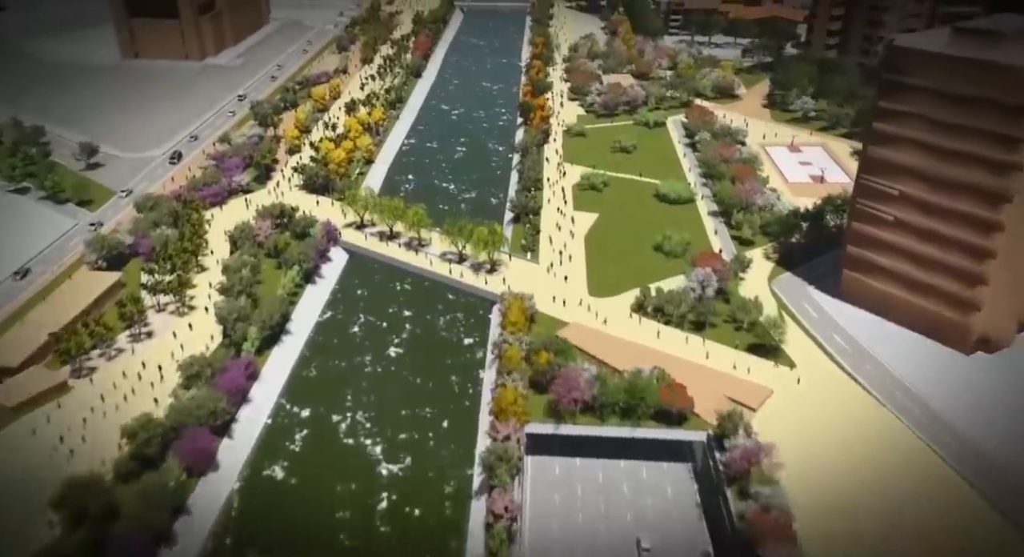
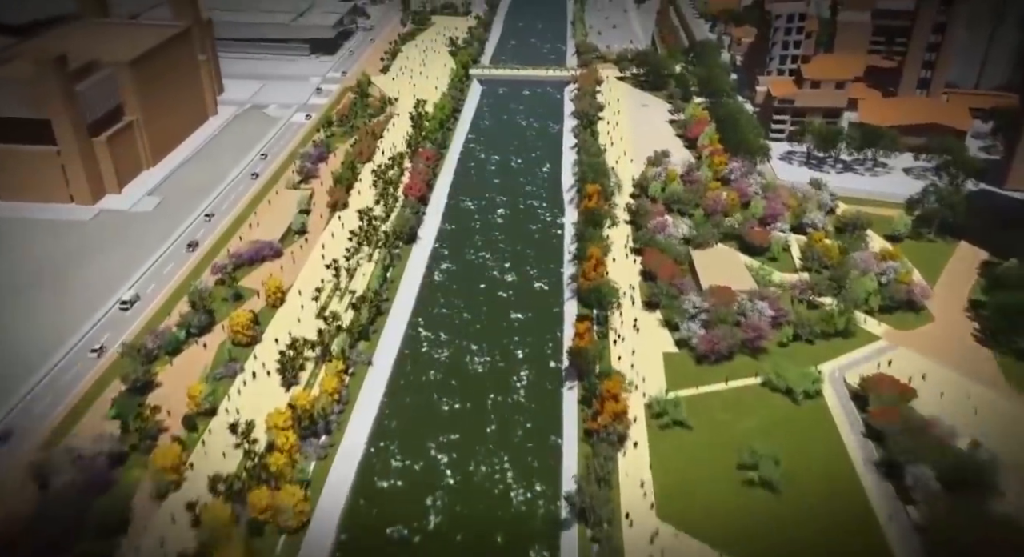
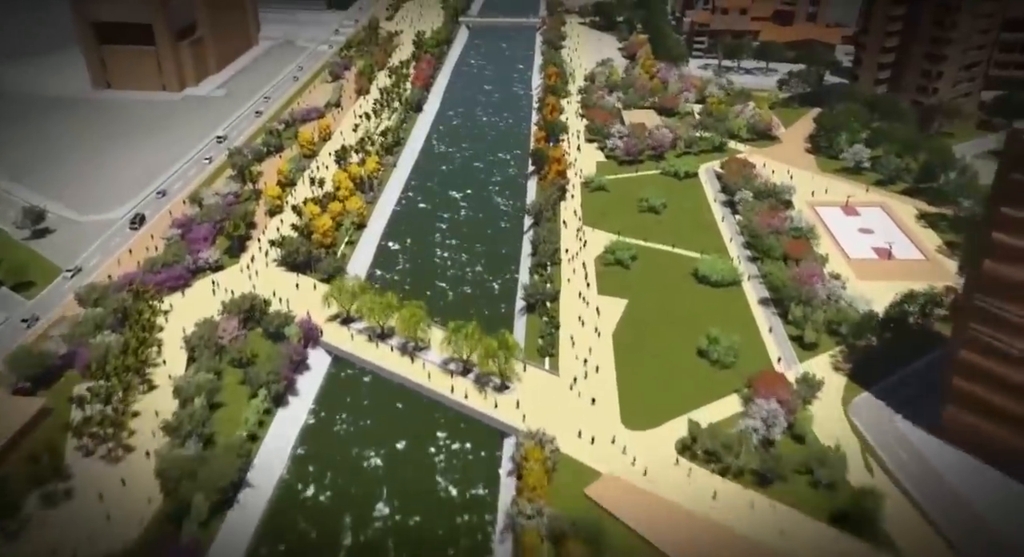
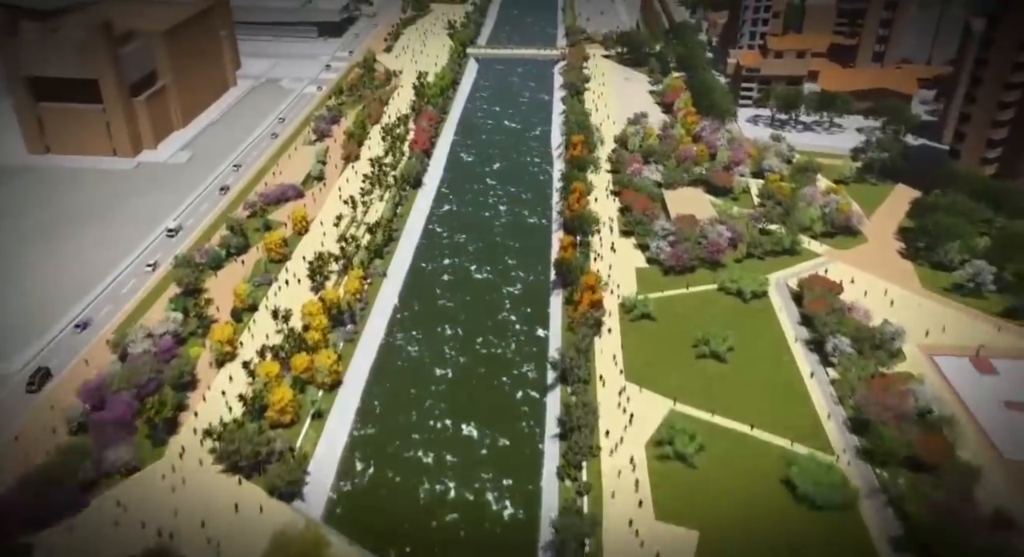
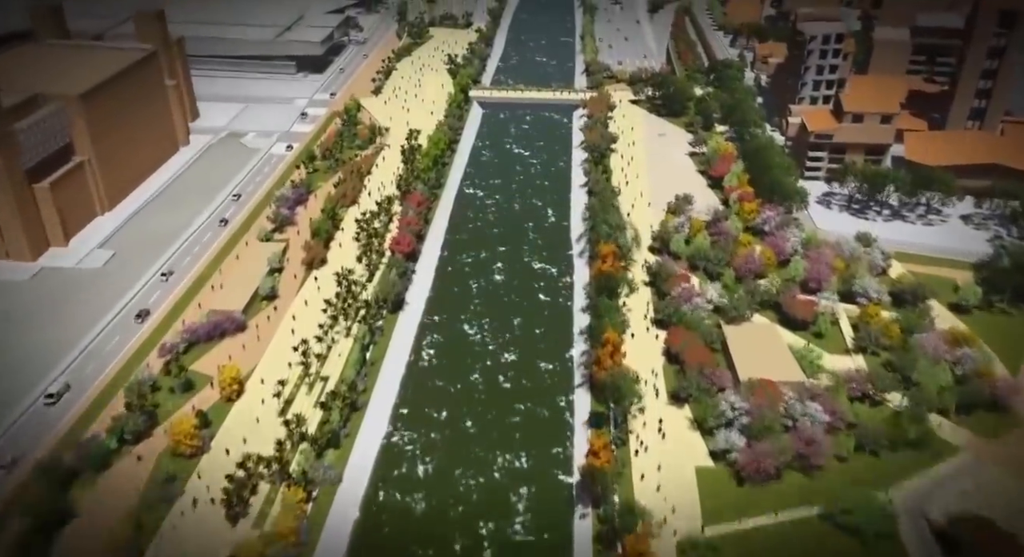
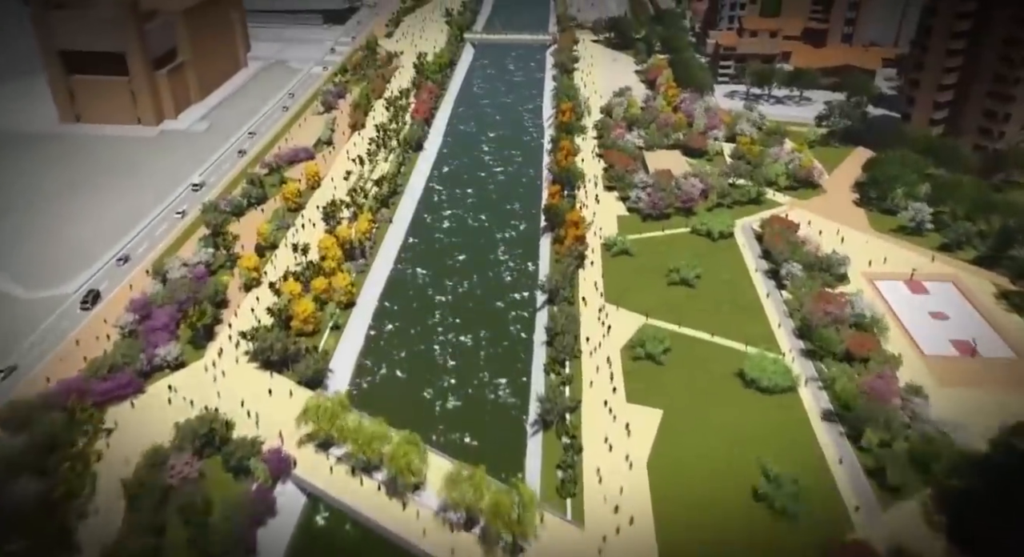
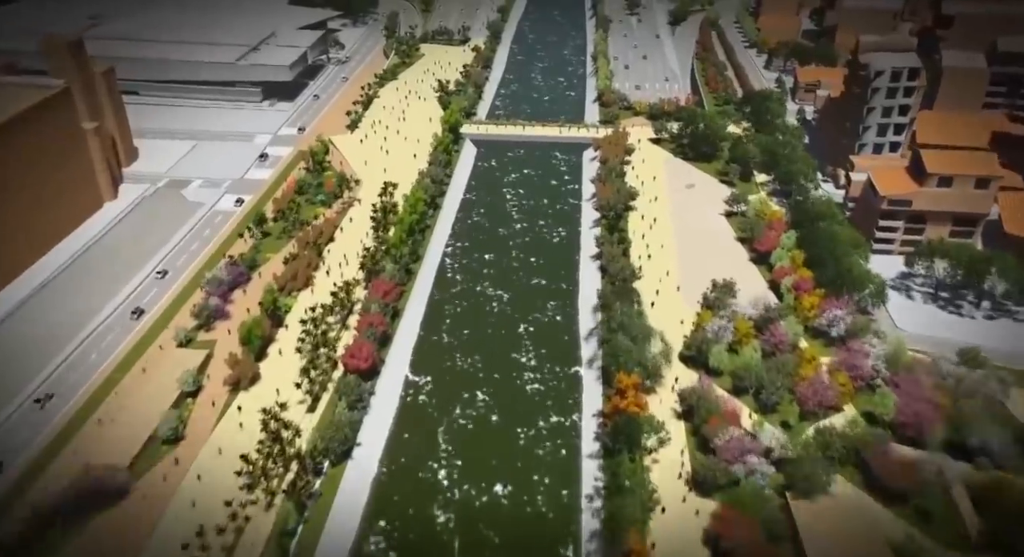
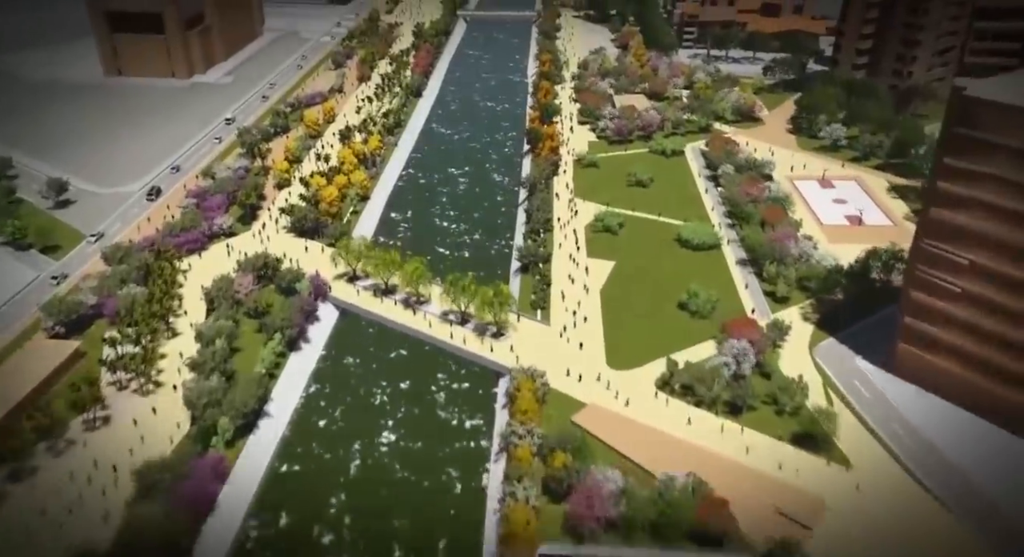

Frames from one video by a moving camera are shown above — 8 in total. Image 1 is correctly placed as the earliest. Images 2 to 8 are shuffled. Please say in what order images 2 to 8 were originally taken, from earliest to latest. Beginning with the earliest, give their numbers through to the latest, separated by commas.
8, 3, 6, 4, 2, 5, 7
